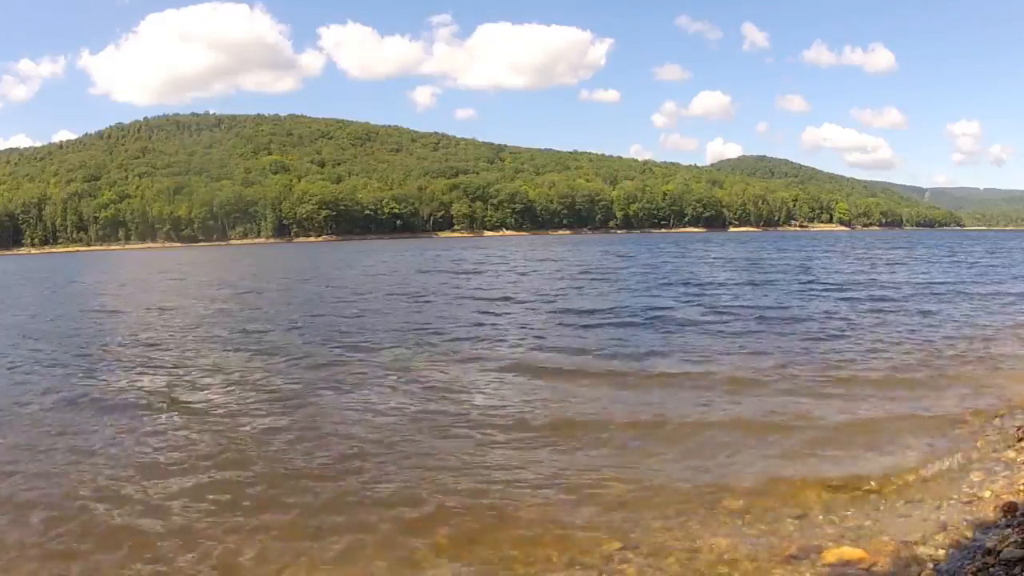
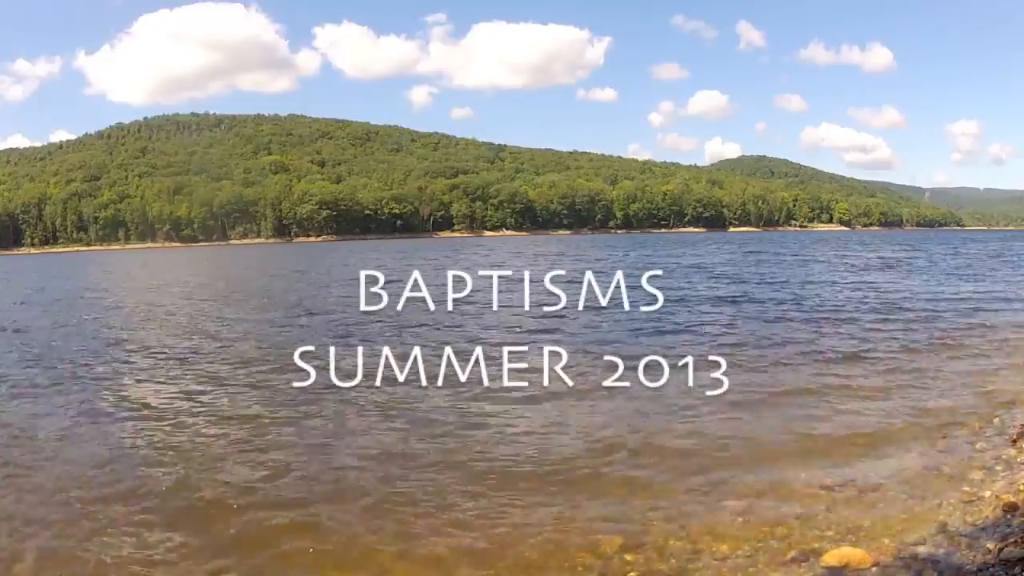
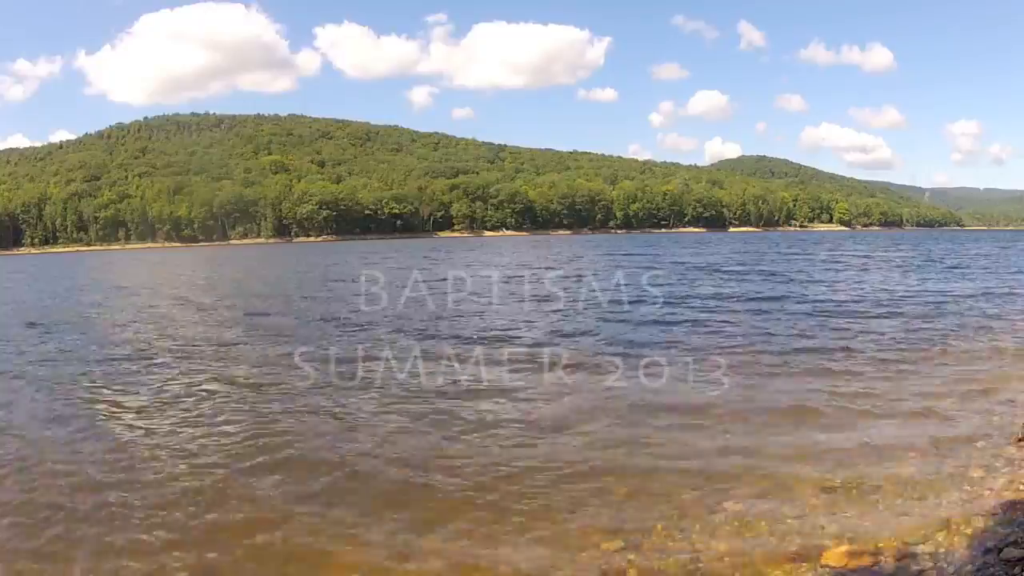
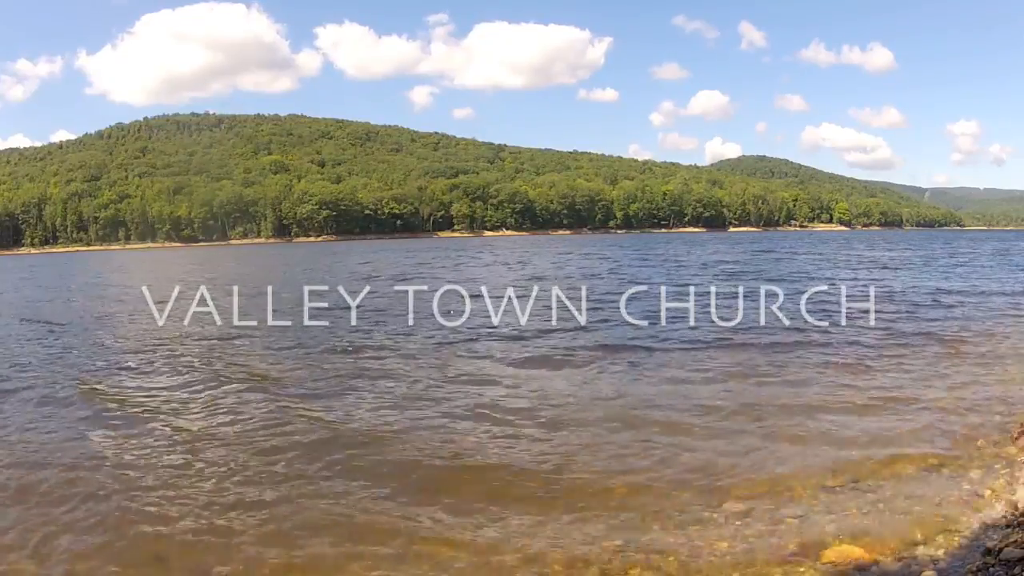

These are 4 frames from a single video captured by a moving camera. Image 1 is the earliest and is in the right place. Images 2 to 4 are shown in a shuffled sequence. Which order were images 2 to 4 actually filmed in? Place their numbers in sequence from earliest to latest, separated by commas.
4, 3, 2
